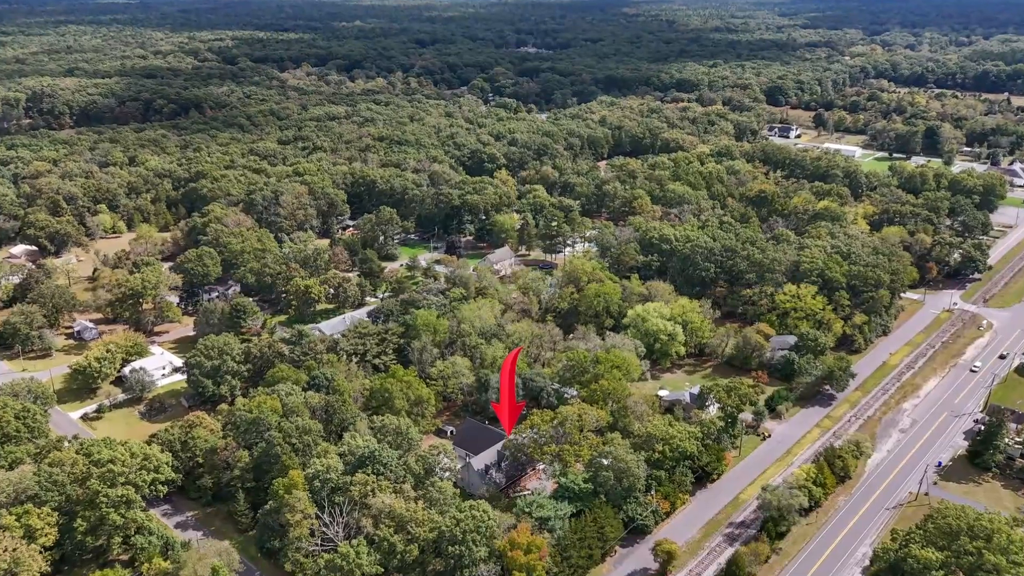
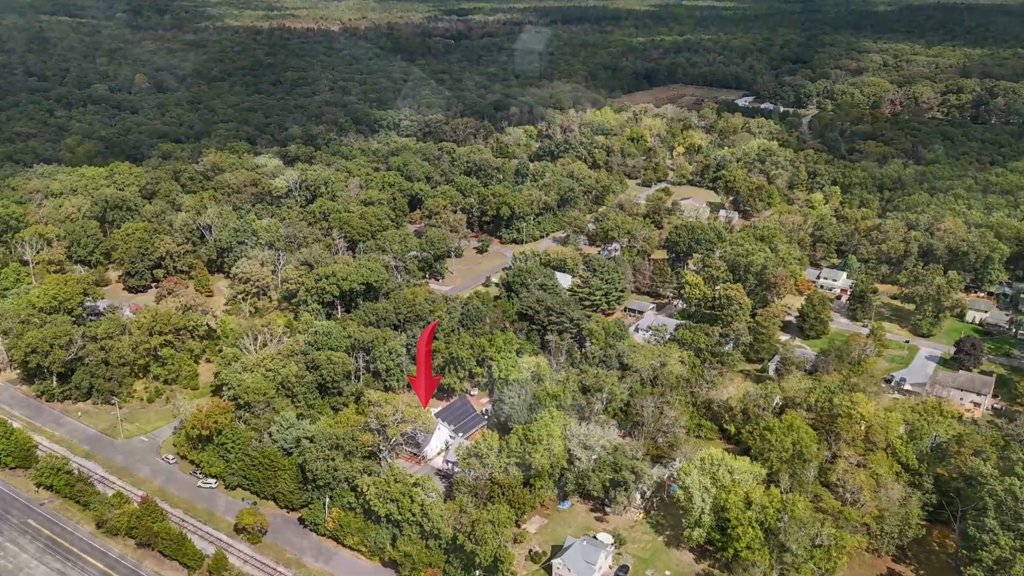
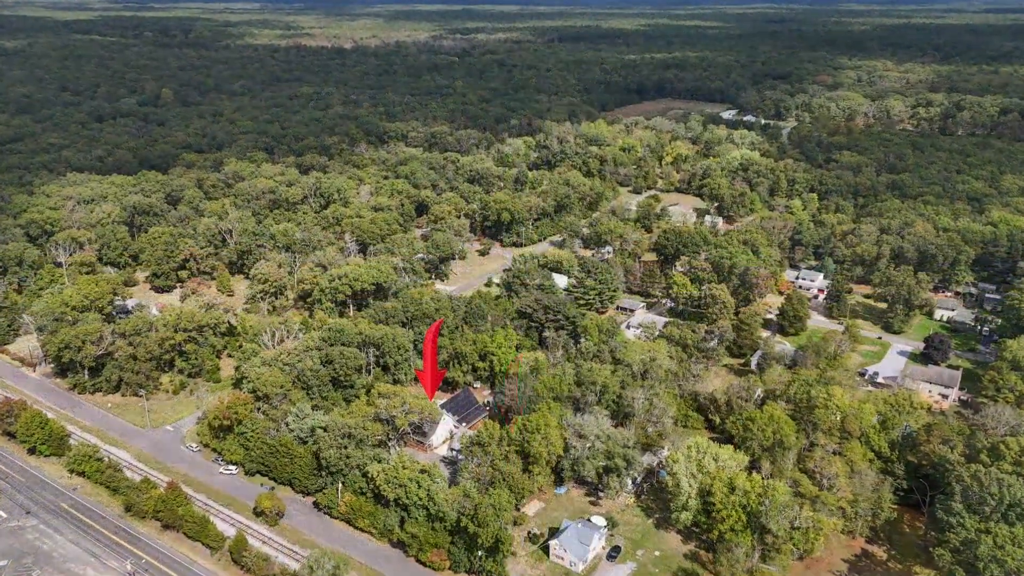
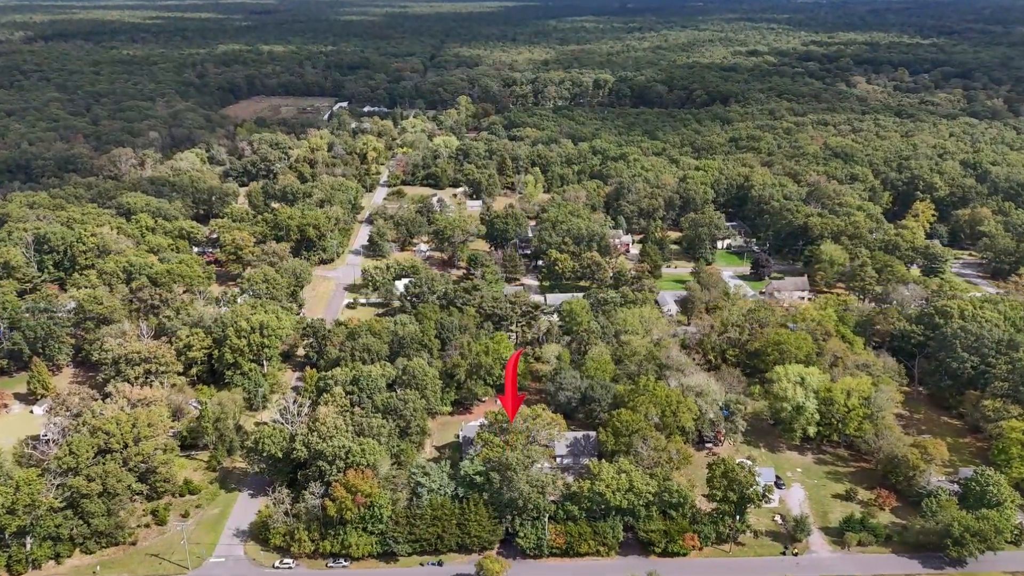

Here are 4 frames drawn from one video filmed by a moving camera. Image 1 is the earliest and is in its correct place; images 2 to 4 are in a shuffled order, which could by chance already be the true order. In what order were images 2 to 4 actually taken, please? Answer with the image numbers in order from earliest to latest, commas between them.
4, 3, 2
